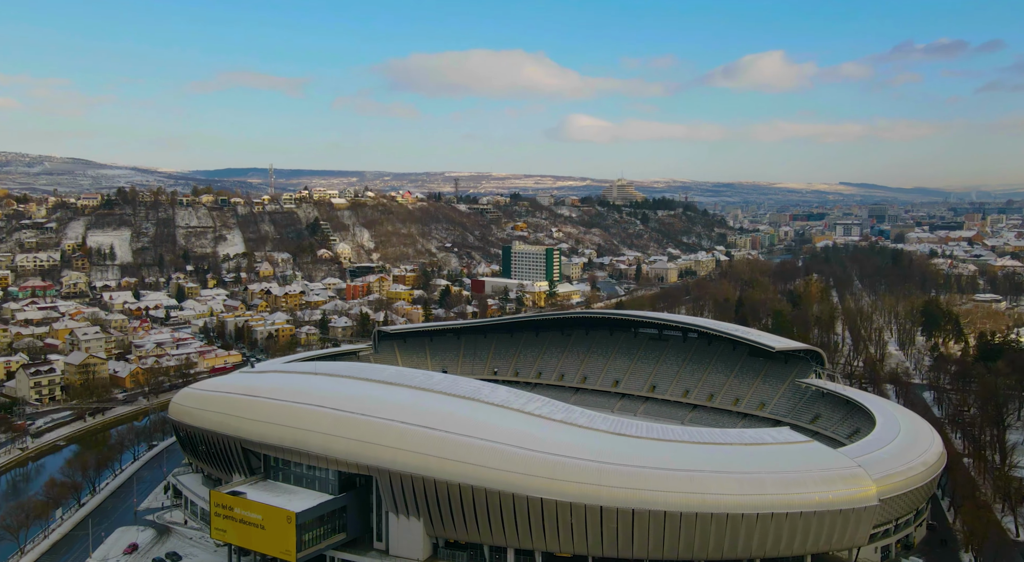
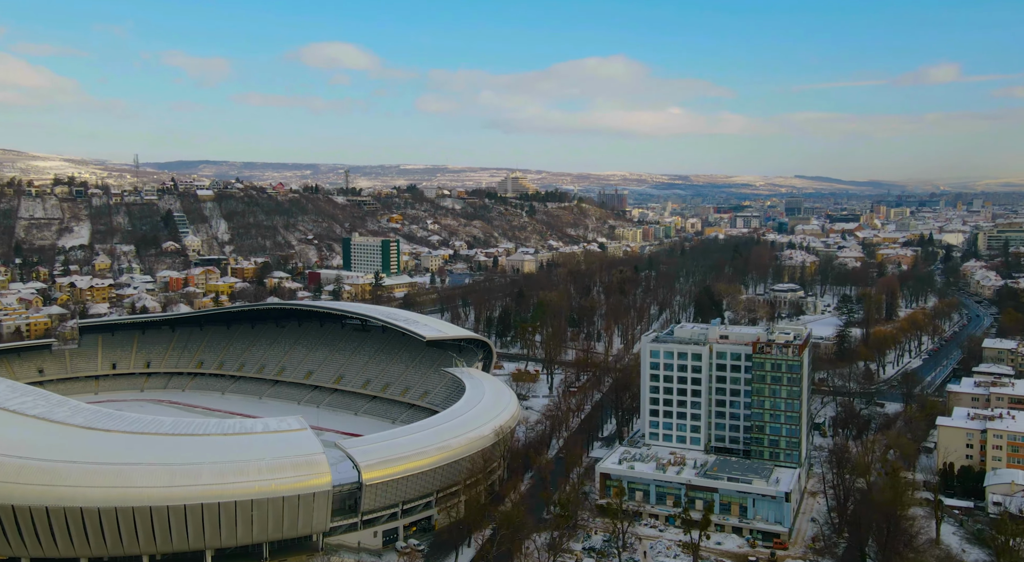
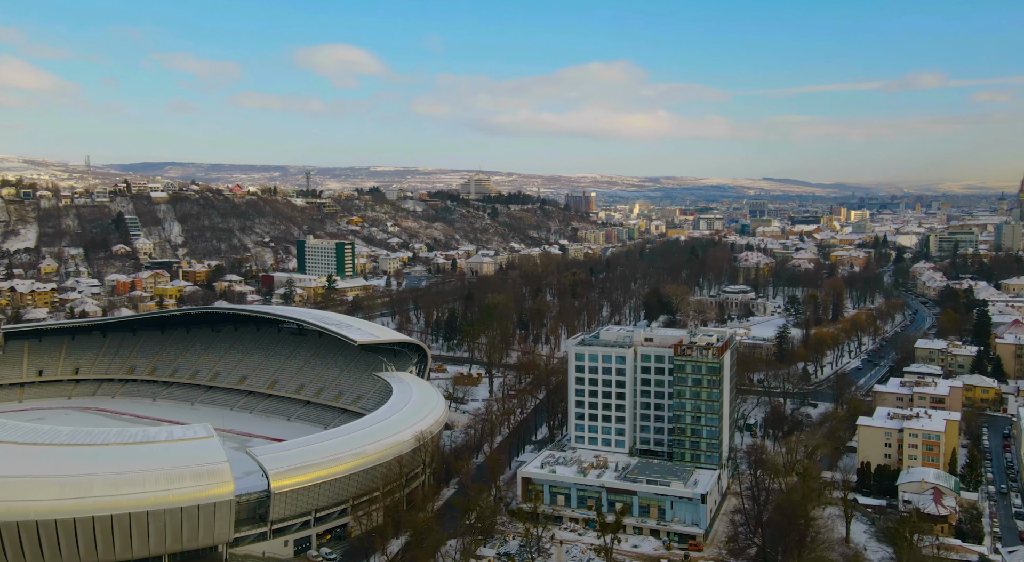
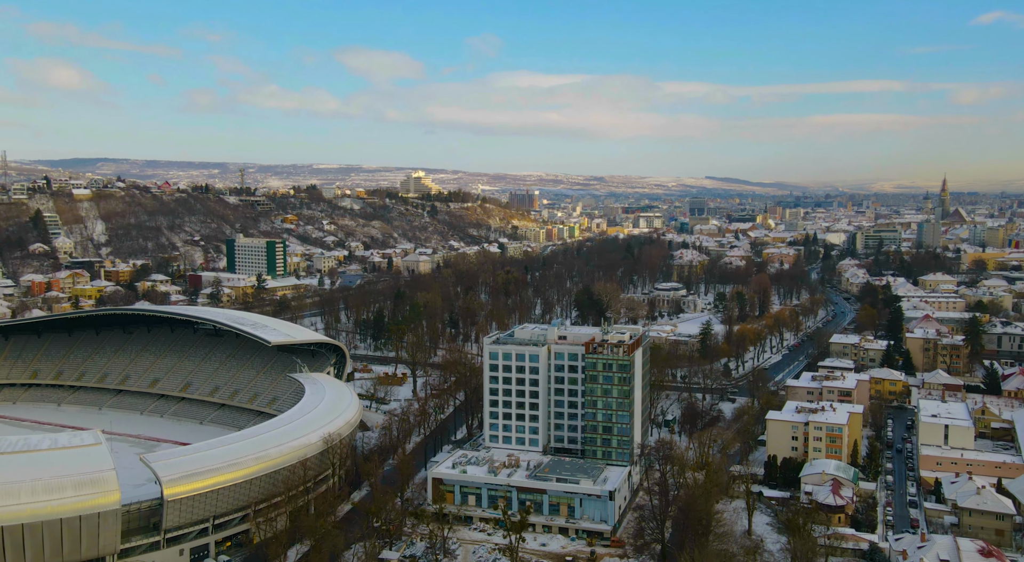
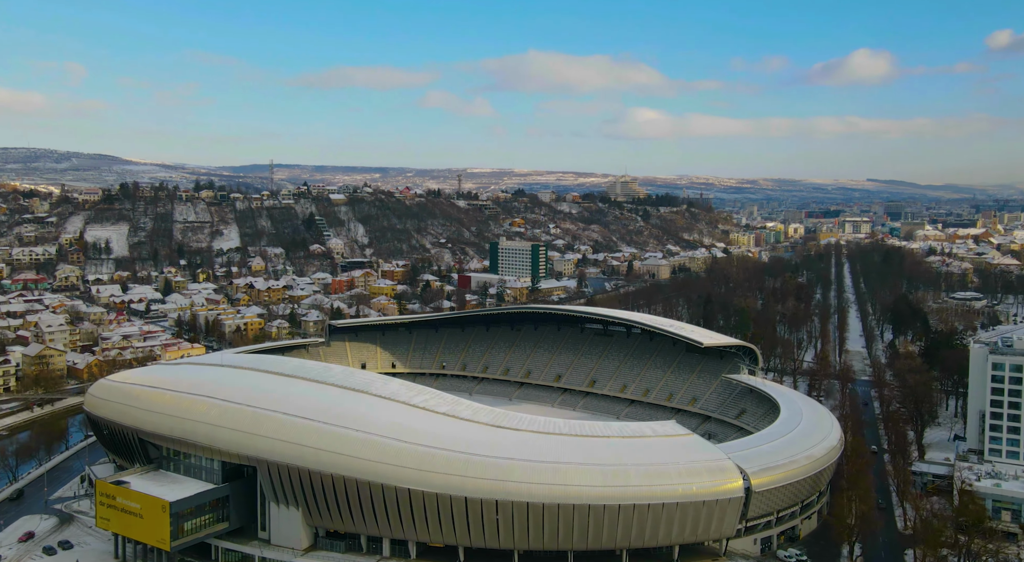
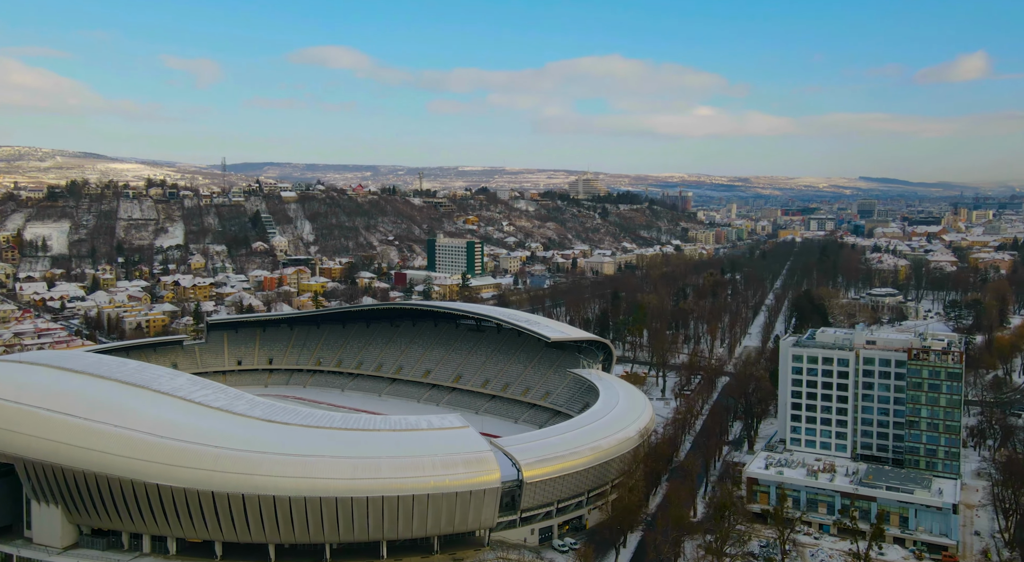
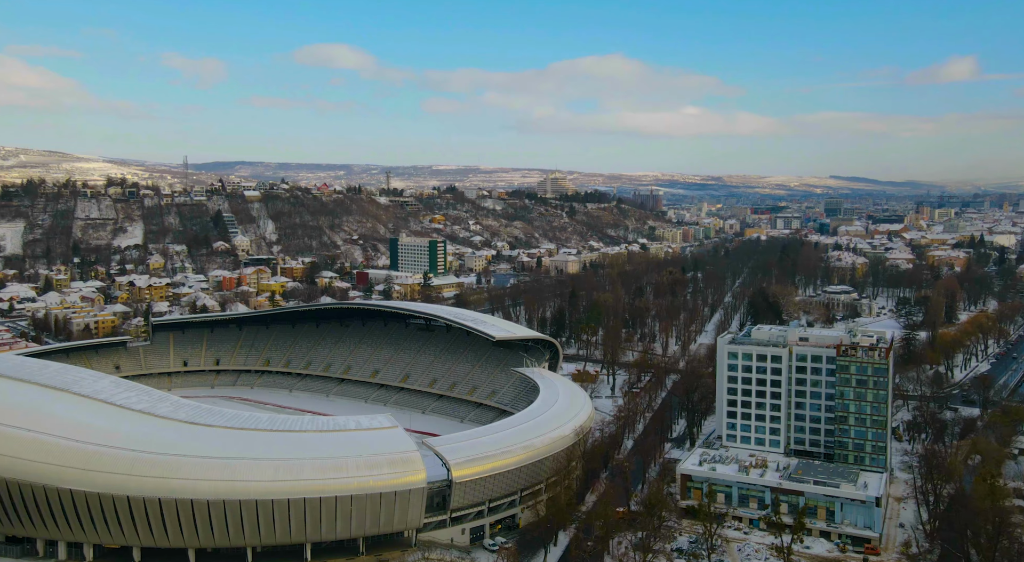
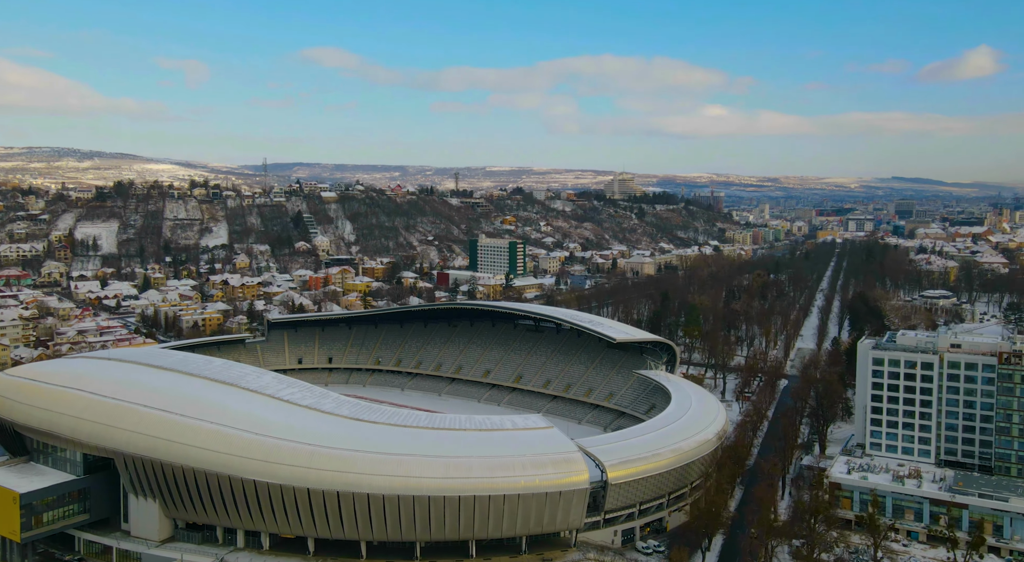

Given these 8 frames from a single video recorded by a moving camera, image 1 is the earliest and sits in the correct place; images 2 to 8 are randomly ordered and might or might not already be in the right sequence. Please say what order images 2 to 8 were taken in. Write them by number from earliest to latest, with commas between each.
5, 8, 6, 7, 2, 3, 4
